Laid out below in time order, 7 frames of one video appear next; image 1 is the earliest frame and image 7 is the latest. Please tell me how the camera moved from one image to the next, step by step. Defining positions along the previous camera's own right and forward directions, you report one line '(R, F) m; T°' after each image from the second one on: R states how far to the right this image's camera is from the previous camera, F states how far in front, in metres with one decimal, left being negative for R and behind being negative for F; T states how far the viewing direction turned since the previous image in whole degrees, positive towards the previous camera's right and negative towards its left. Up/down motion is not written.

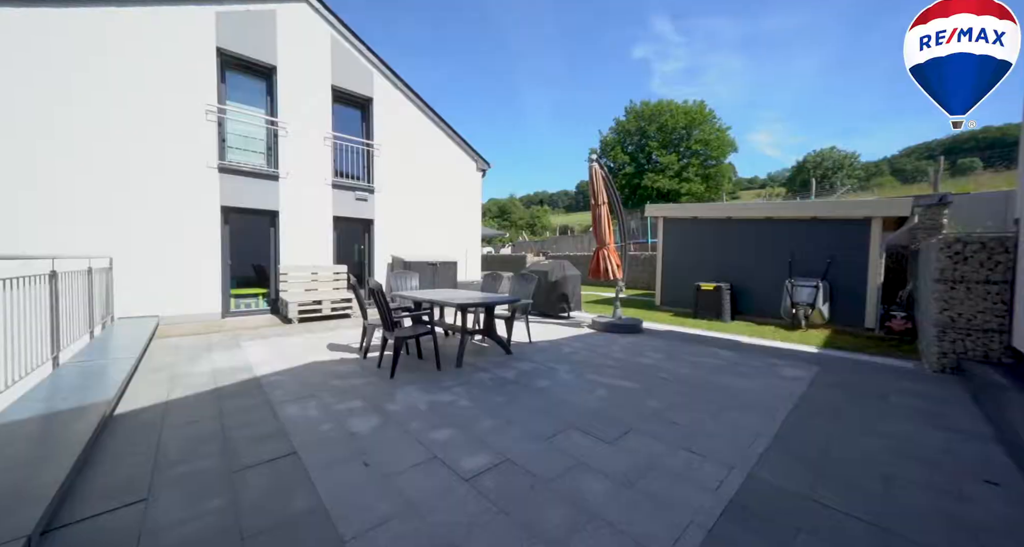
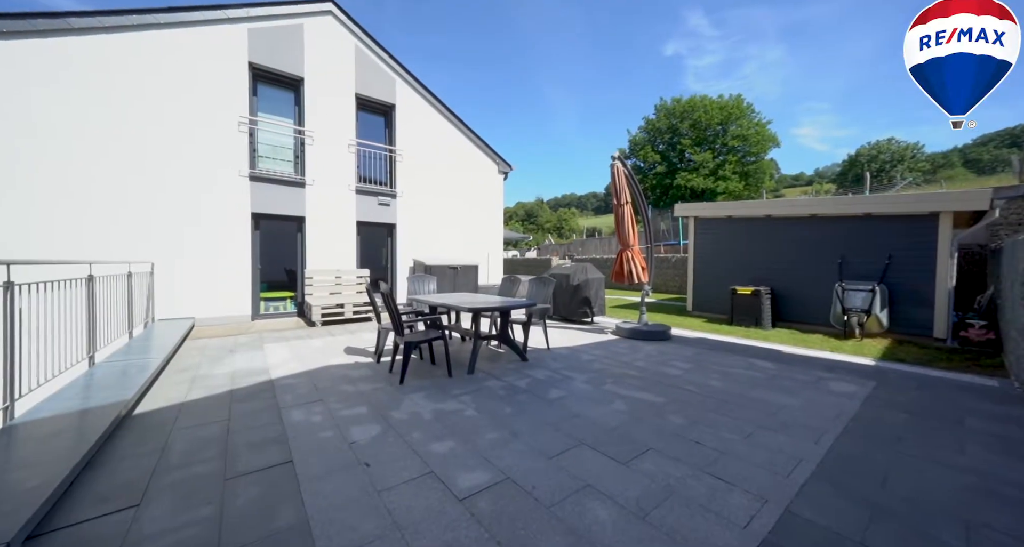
(+0.2, +0.2) m; -5°
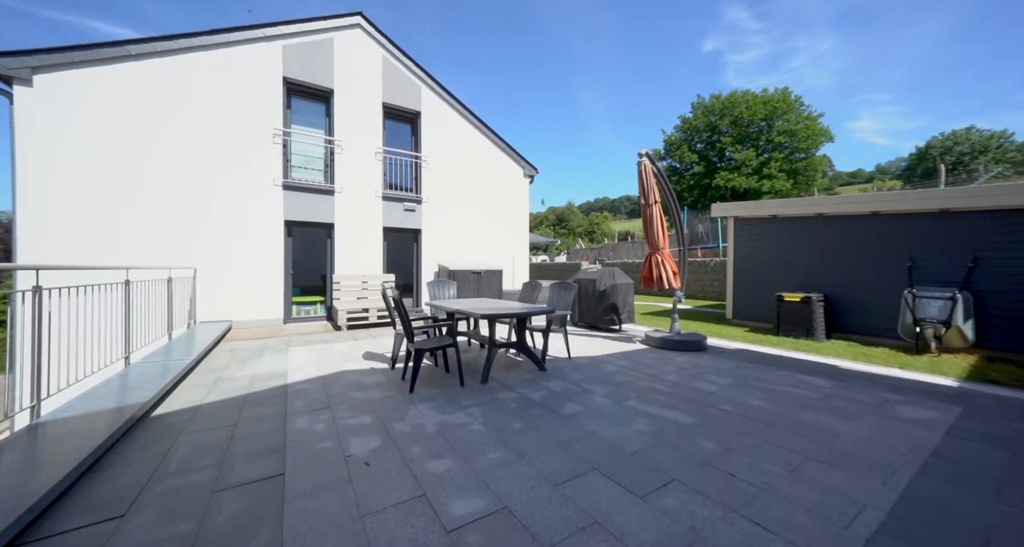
(+0.2, +0.2) m; -5°
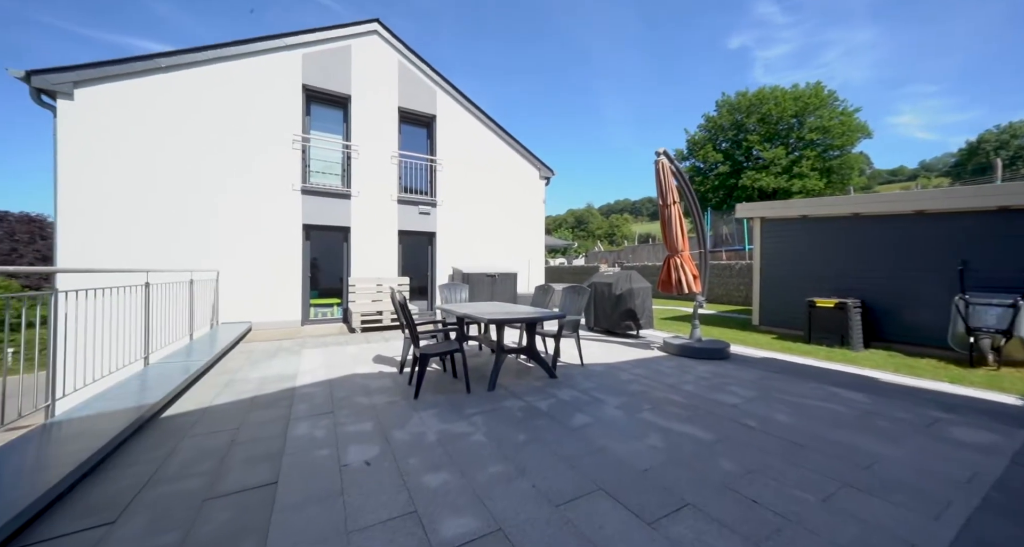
(+0.1, +0.1) m; -3°
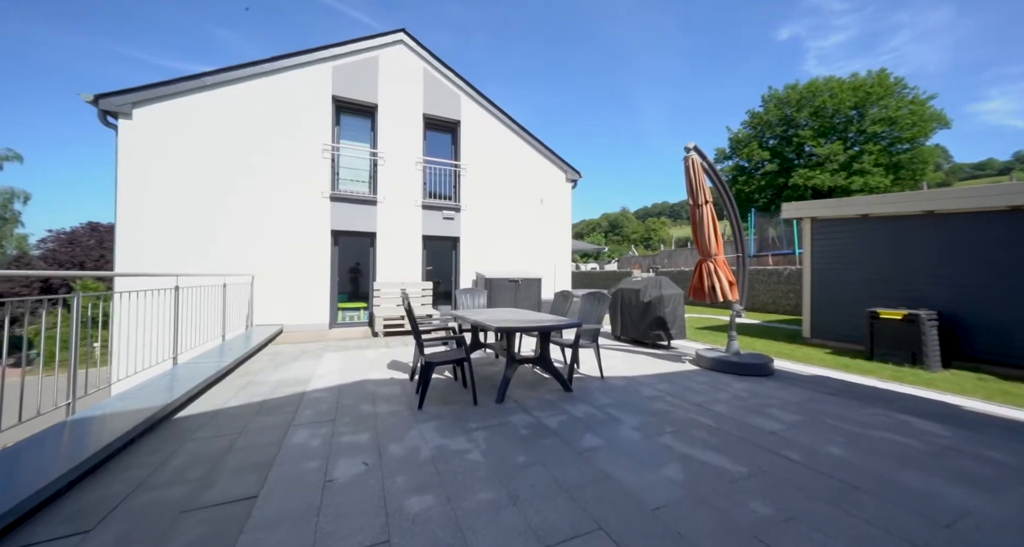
(+0.2, +0.2) m; -6°
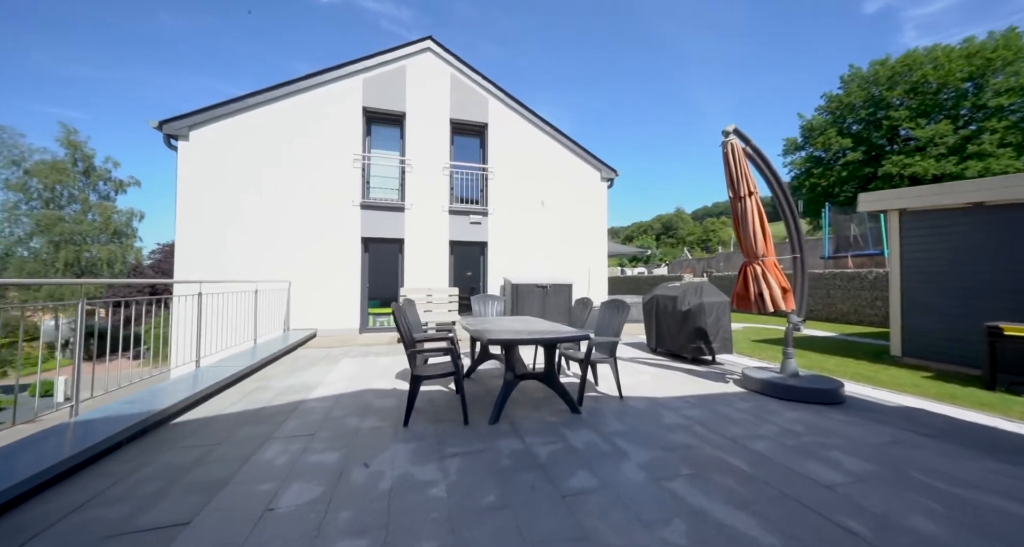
(+0.5, +0.4) m; -8°
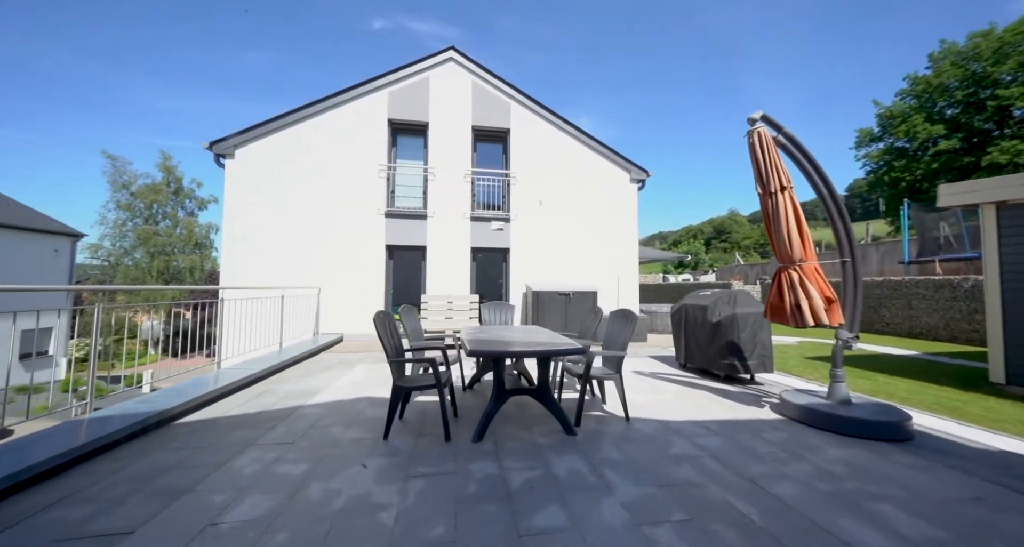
(+0.4, +0.3) m; -7°
